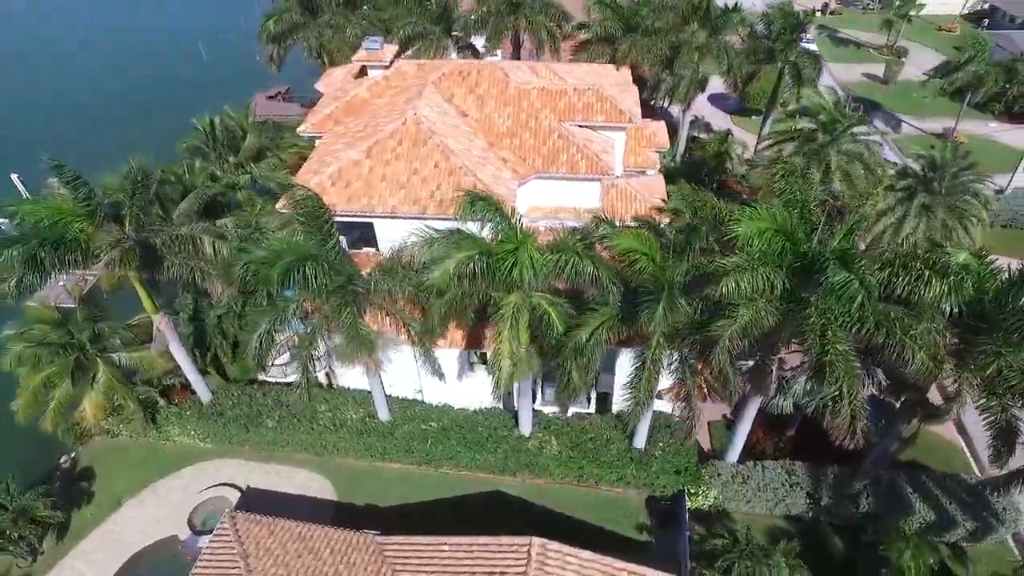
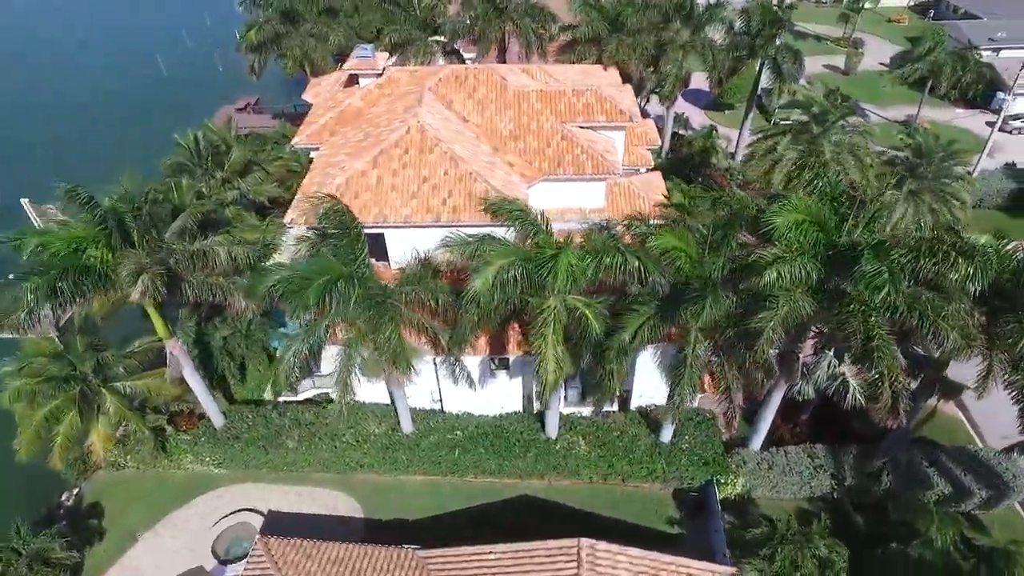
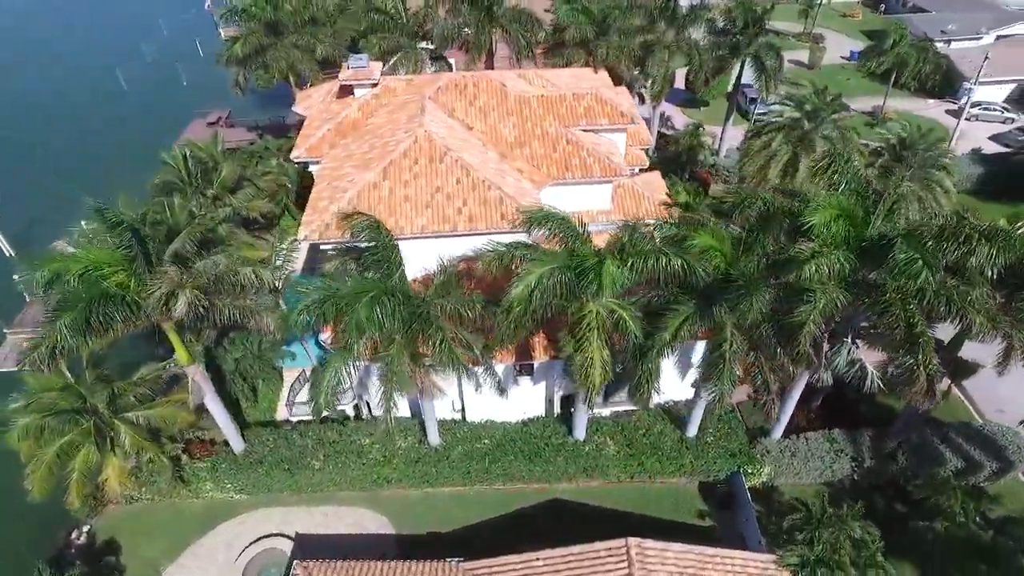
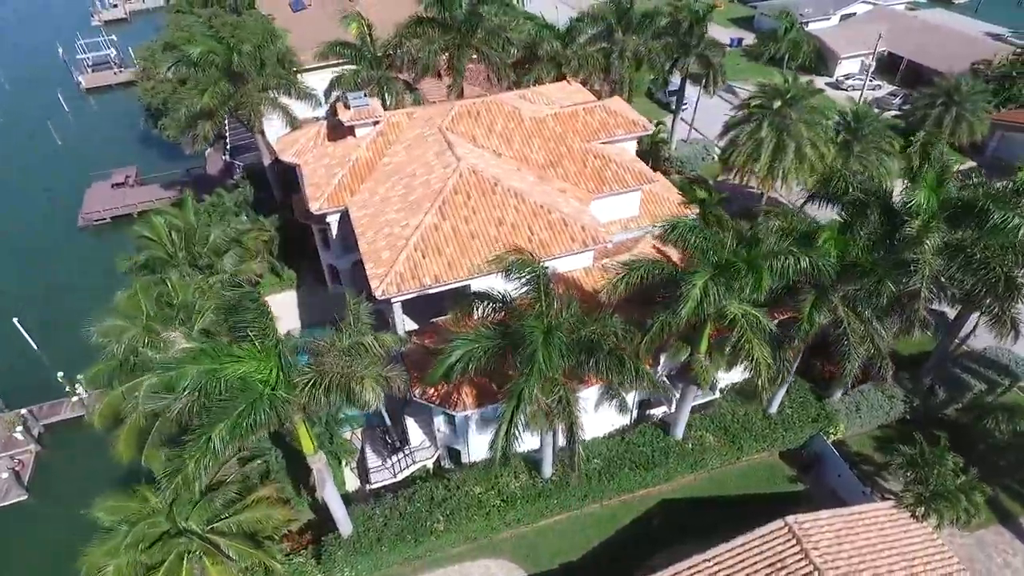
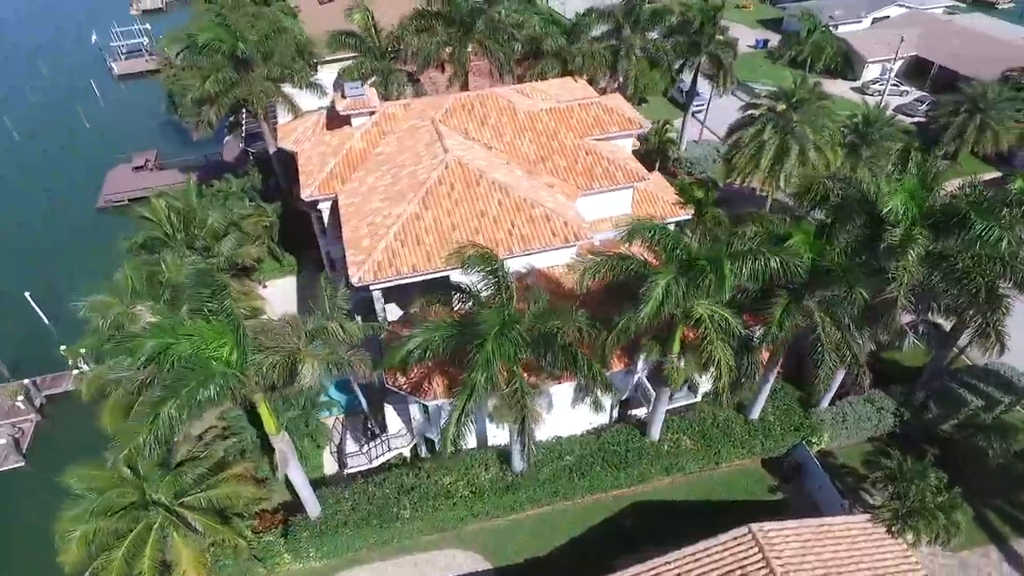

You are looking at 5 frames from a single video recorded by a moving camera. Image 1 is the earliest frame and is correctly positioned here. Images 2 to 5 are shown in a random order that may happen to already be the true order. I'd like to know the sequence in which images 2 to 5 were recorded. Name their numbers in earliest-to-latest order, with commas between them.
2, 3, 5, 4
